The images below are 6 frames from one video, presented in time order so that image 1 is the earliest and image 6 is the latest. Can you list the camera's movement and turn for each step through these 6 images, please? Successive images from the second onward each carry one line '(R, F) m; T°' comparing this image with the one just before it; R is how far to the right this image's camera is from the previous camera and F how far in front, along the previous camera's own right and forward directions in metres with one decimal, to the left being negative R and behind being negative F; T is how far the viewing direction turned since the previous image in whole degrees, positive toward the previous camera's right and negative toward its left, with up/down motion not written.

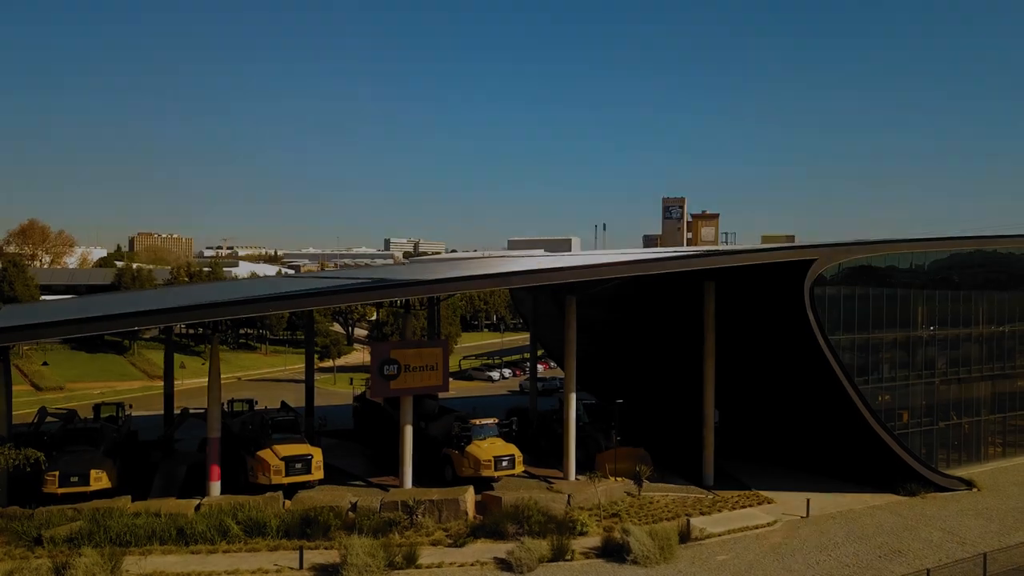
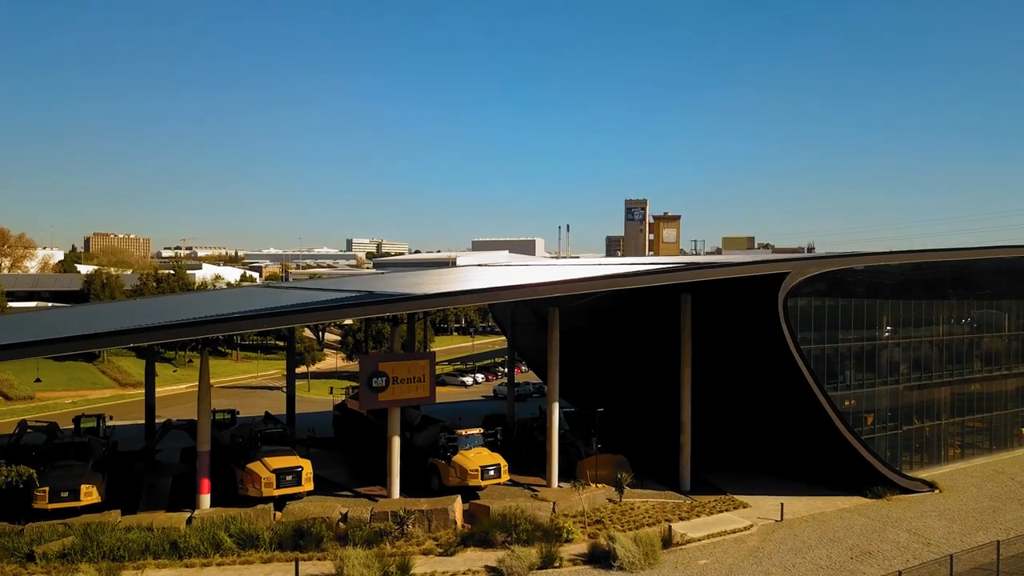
(-0.4, -0.3) m; +3°
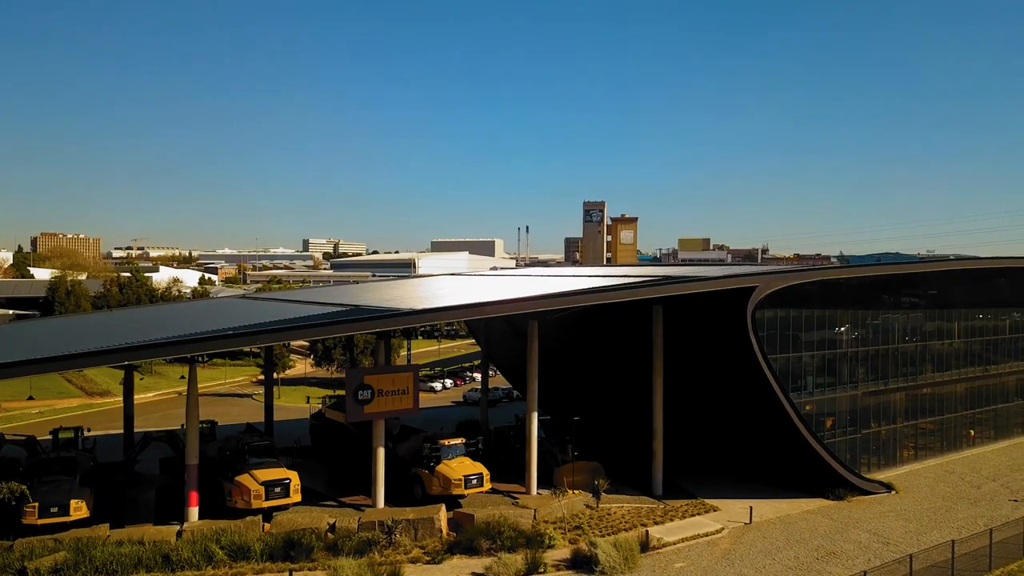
(-0.4, -0.4) m; +3°
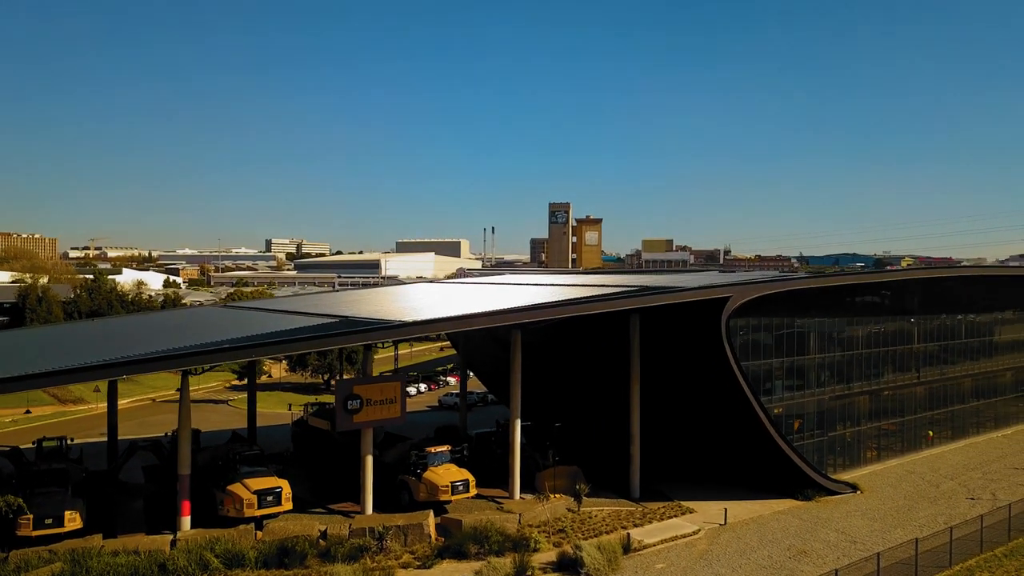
(-0.3, -0.4) m; +2°
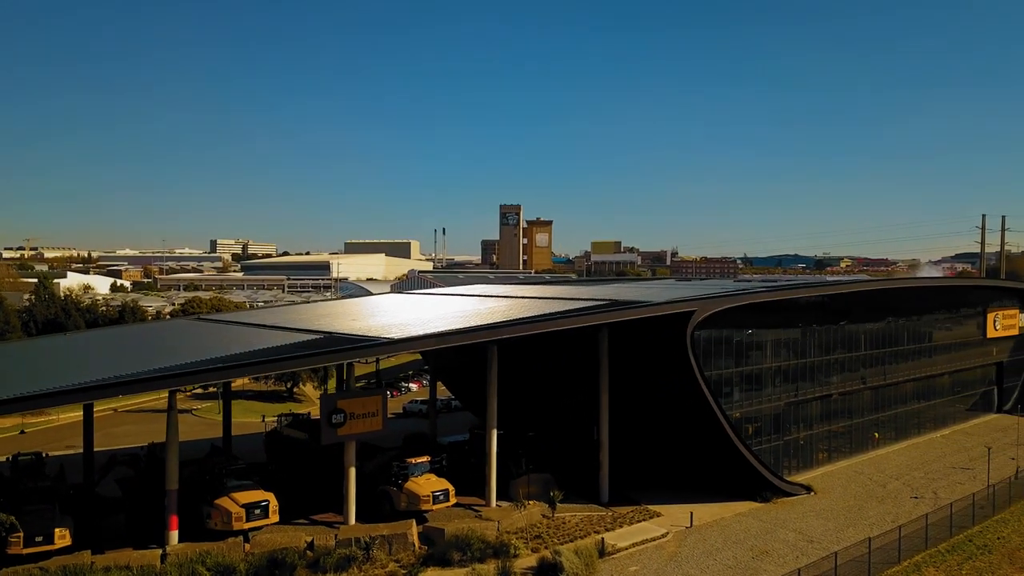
(-0.5, -0.6) m; +4°
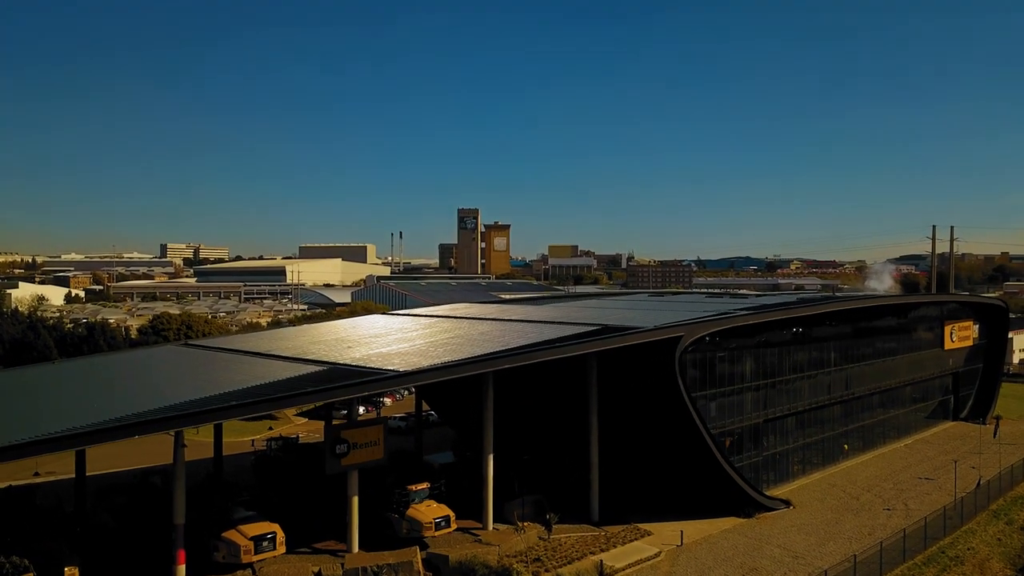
(-0.8, -0.3) m; +3°
